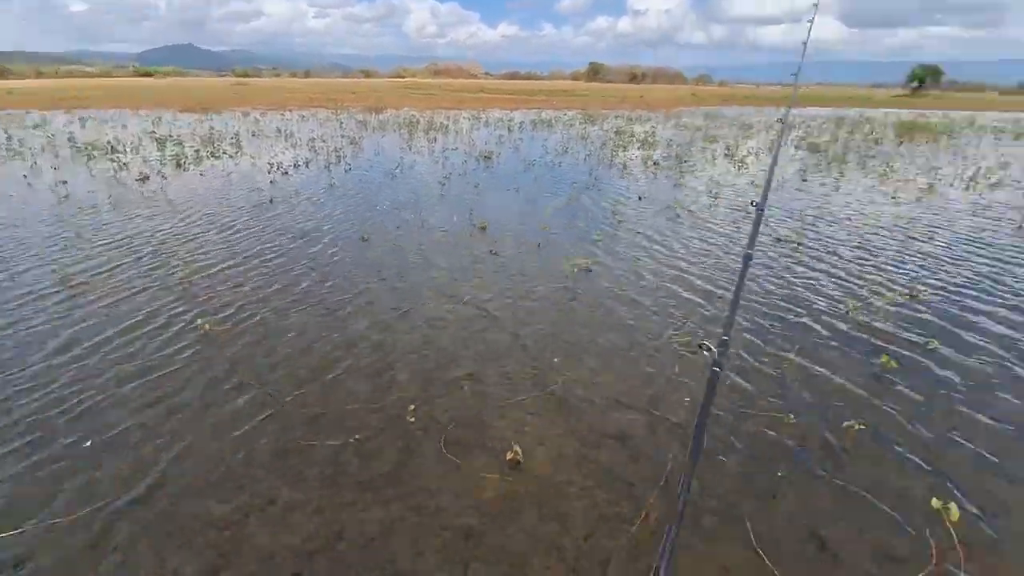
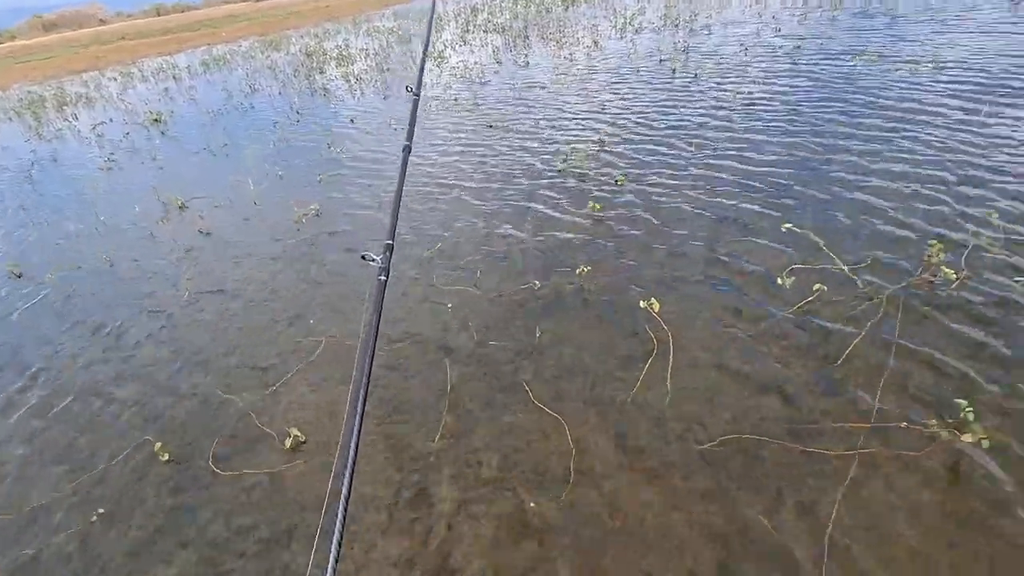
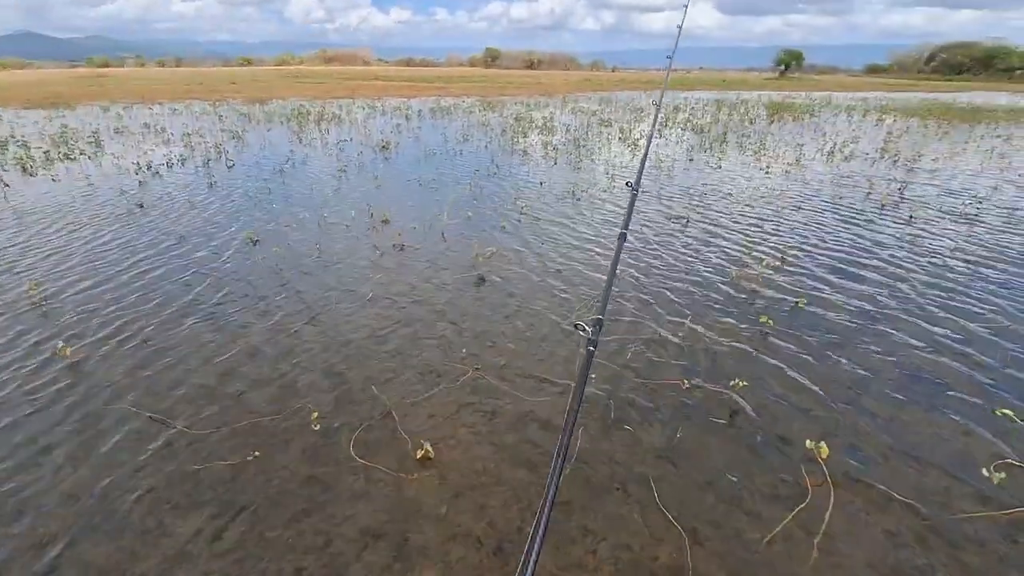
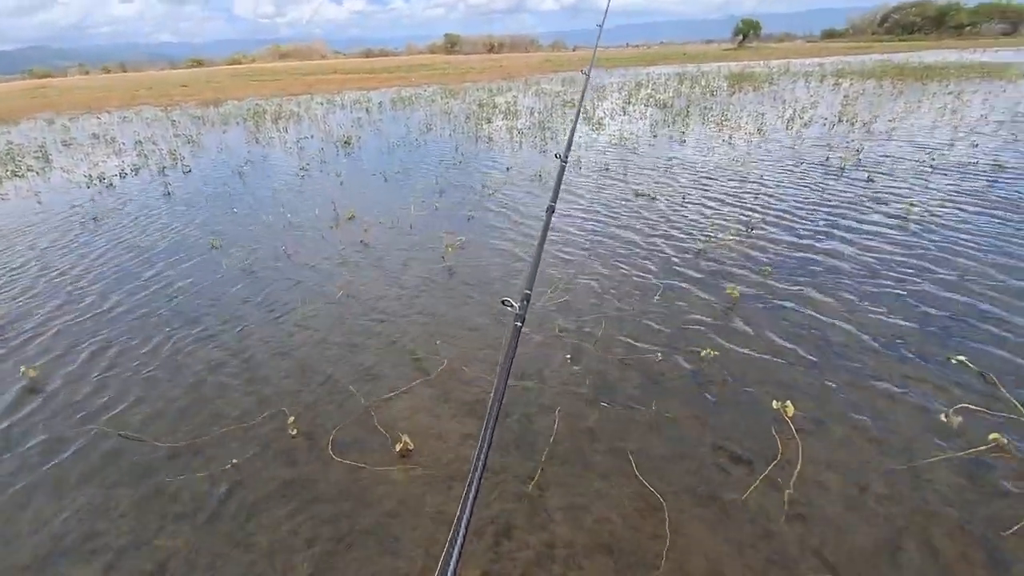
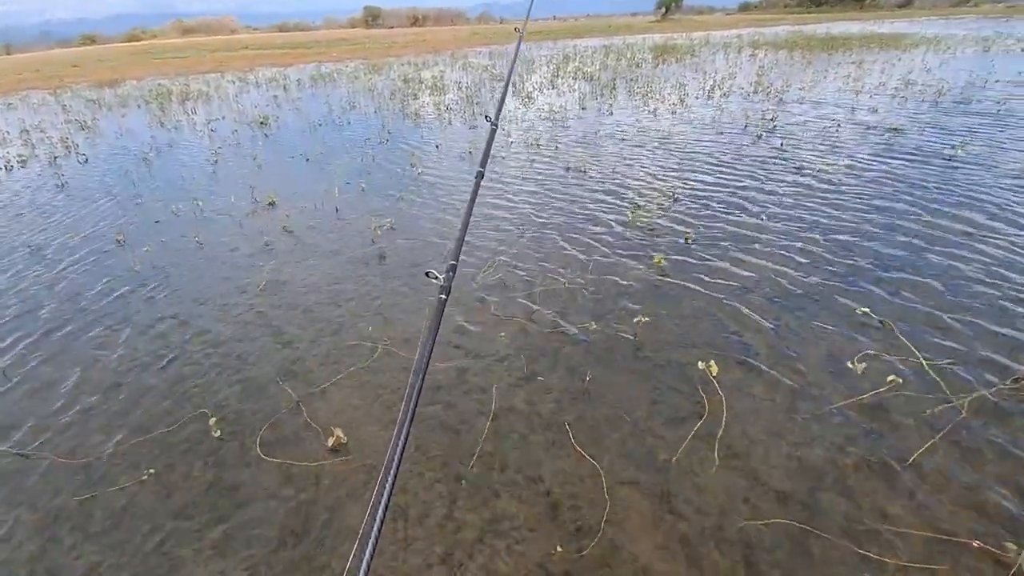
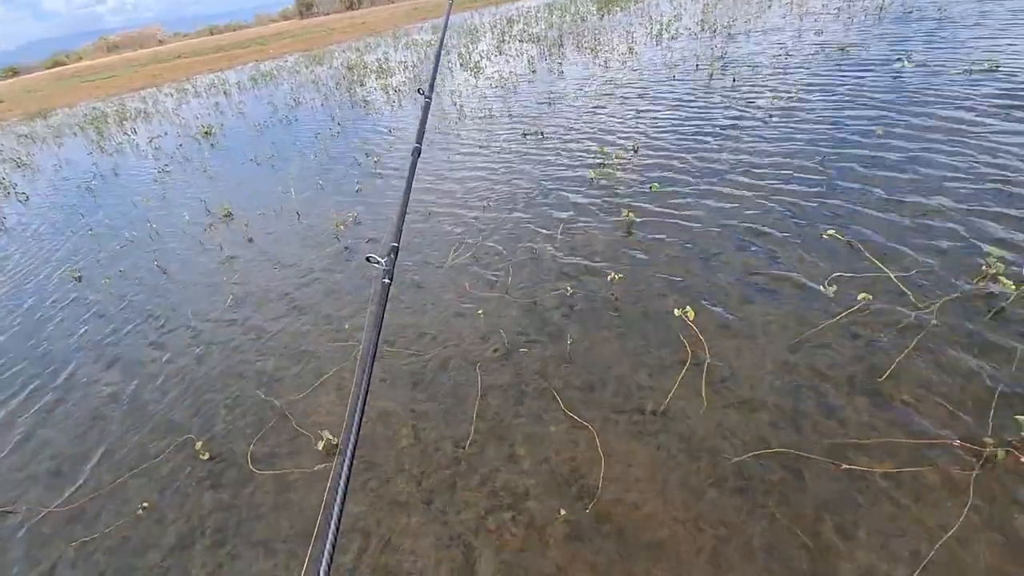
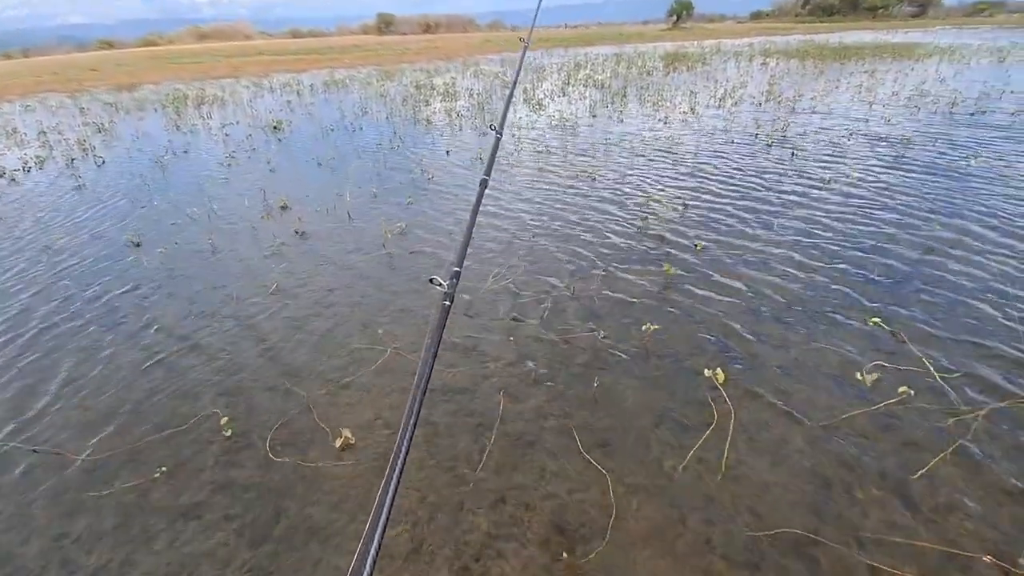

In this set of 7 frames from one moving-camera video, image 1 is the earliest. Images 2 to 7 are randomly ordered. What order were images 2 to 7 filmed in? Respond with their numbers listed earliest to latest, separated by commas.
3, 4, 7, 5, 6, 2
